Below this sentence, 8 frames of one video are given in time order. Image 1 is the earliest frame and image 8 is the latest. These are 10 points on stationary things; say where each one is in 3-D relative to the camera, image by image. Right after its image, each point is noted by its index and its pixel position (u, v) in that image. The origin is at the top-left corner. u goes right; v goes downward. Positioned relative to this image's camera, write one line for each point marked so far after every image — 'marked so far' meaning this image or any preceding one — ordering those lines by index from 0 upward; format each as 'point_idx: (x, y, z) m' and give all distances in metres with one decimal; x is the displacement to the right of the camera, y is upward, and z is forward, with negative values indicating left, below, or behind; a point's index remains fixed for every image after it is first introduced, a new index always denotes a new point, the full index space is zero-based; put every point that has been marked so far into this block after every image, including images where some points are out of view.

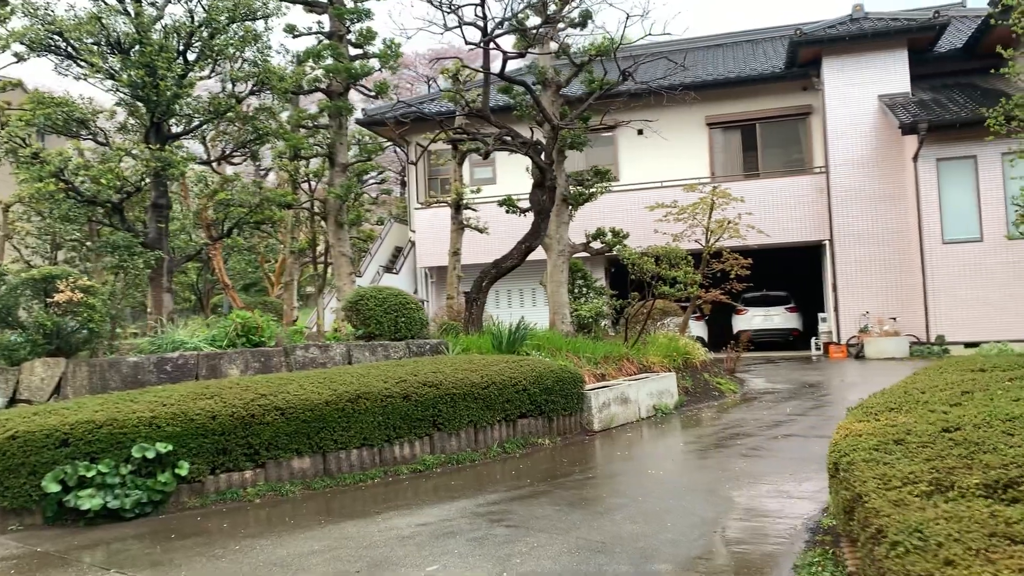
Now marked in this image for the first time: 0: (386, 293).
0: (-1.3, 0.0, +8.6) m
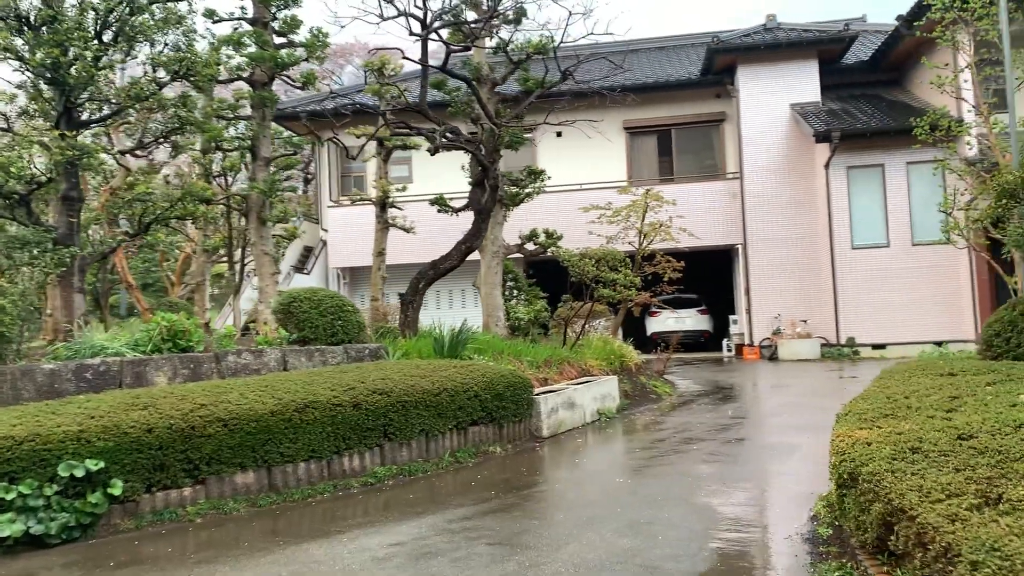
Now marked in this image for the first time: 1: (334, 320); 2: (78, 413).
0: (-1.8, -0.1, +8.2) m
1: (-1.7, -0.3, +8.1) m
2: (-2.6, -0.8, +5.2) m
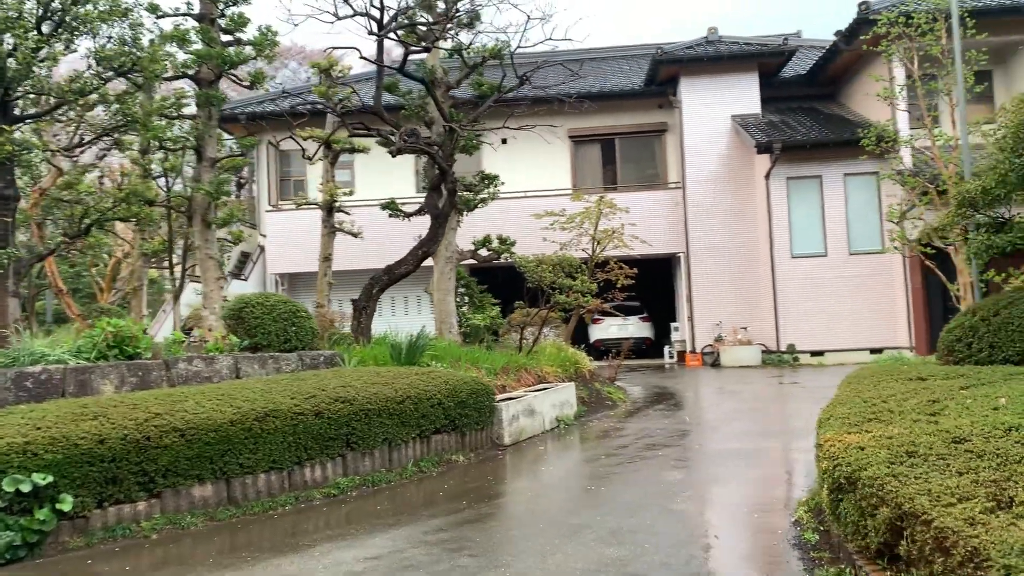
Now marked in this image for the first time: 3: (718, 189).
0: (-2.2, -0.1, +7.9) m
1: (-2.0, -0.3, +7.8) m
2: (-2.7, -0.8, +4.9) m
3: (+4.2, +2.0, +17.8) m
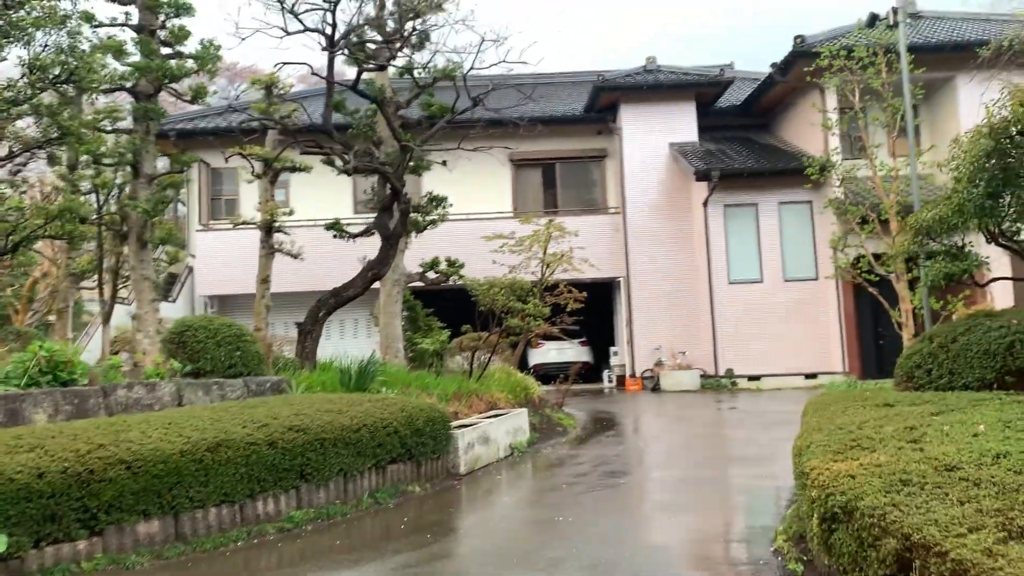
0: (-2.6, -0.3, +7.6) m
1: (-2.4, -0.5, +7.5) m
2: (-2.9, -0.9, +4.5) m
3: (+3.0, +1.5, +18.0) m
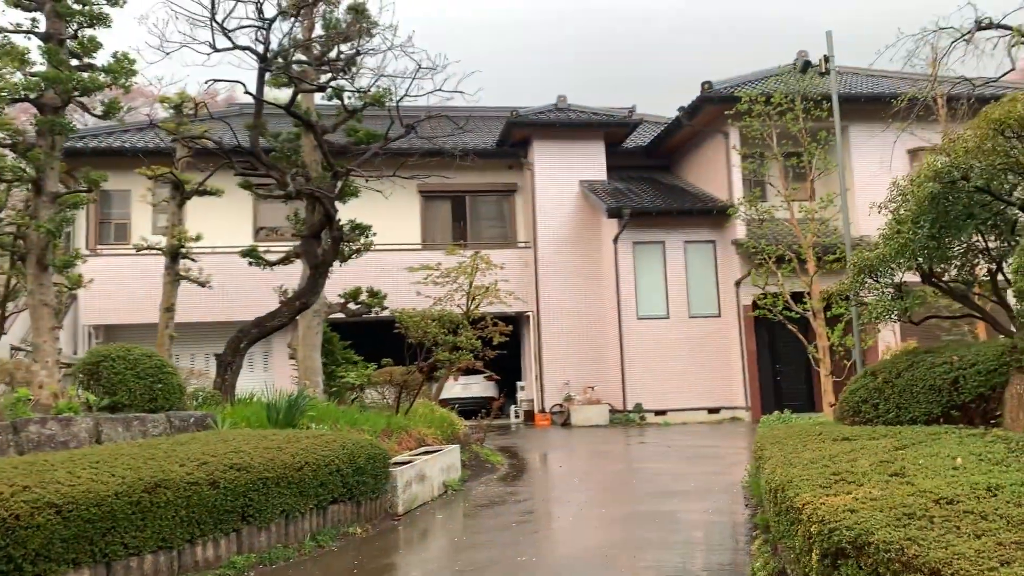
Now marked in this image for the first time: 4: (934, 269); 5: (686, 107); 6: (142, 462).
0: (-3.0, -0.5, +7.0) m
1: (-2.9, -0.8, +7.0) m
2: (-2.9, -1.0, +3.9) m
3: (+1.1, +0.8, +18.1) m
4: (+3.0, +0.1, +6.2) m
5: (+3.3, +3.4, +16.6) m
6: (-2.2, -1.0, +5.3) m
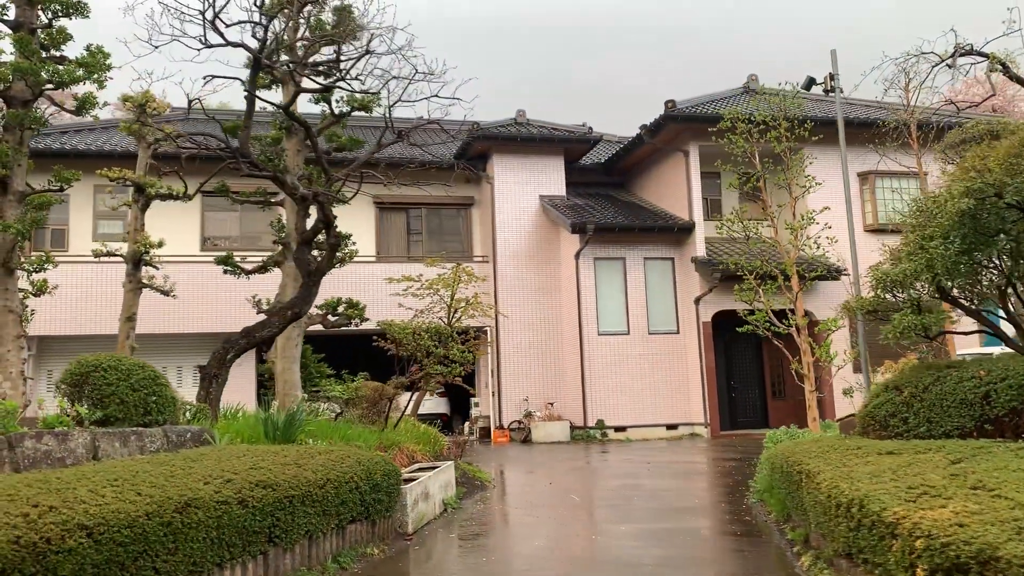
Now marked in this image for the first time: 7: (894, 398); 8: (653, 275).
0: (-2.9, -0.6, +6.6) m
1: (-2.7, -0.8, +6.5) m
2: (-2.5, -1.0, +3.5) m
3: (+0.3, +0.5, +18.0) m
4: (+3.2, 0.0, +6.3) m
5: (+2.7, +3.1, +16.8) m
6: (-1.9, -1.1, +4.9) m
7: (+2.7, -0.8, +6.2) m
8: (+2.8, +0.2, +17.3) m
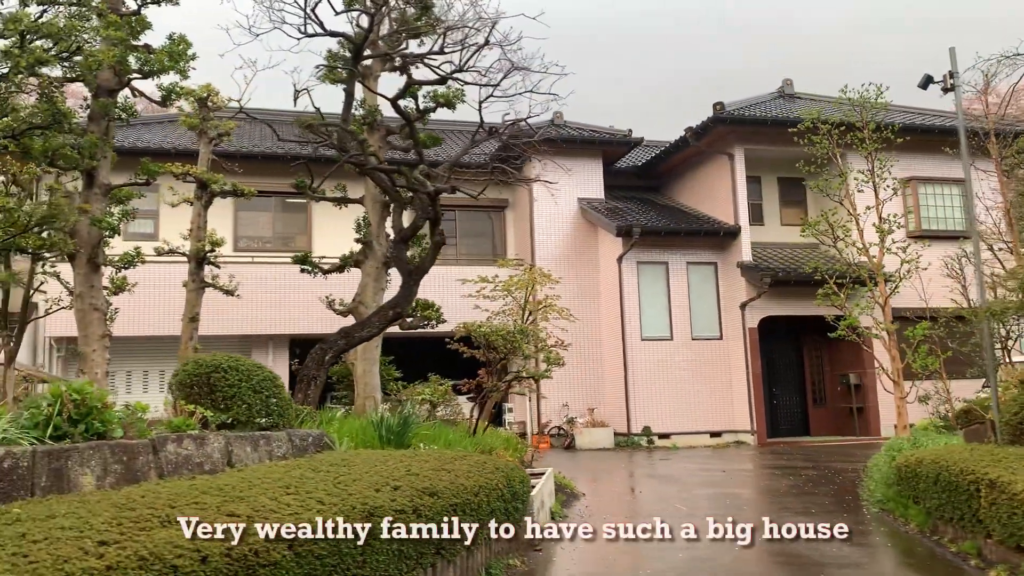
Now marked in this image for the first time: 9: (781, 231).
0: (-1.9, -0.5, +6.3) m
1: (-1.7, -0.8, +6.2) m
2: (-1.5, -0.9, +3.1) m
3: (+1.1, +0.4, +17.8) m
4: (+4.2, 0.0, +6.1) m
5: (+3.5, +3.0, +16.6) m
6: (-0.9, -1.0, +4.6) m
7: (+3.7, -0.8, +6.0) m
8: (+3.6, +0.1, +17.1) m
9: (+5.6, +1.2, +18.3) m
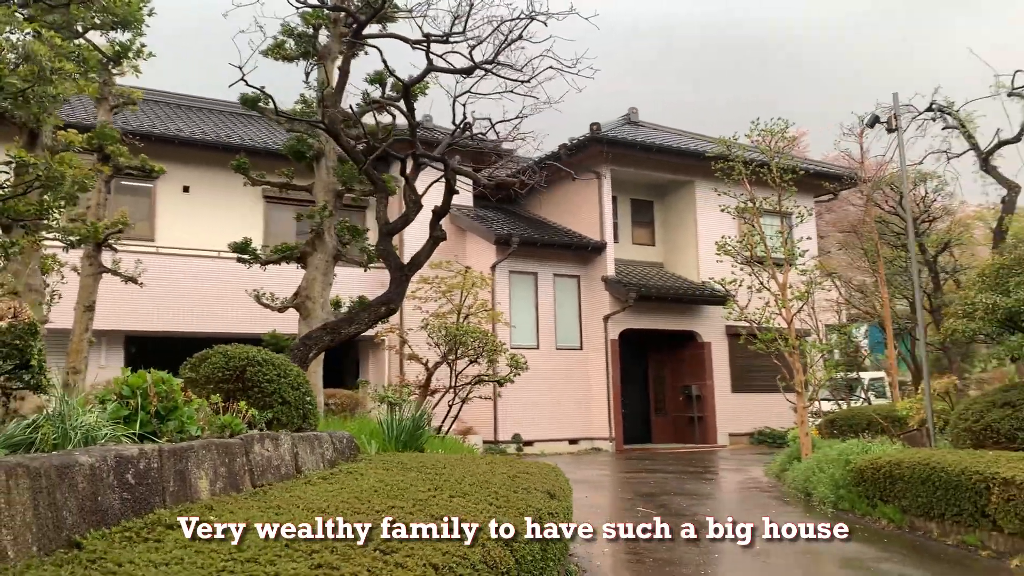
0: (-1.5, -0.4, +5.7) m
1: (-1.4, -0.7, +5.6) m
2: (-0.4, -0.8, +2.8) m
3: (-1.6, +0.3, +17.6) m
4: (+4.4, -0.2, +7.1) m
5: (+1.1, +2.8, +17.1) m
6: (-0.2, -1.0, +4.3) m
7: (+3.9, -1.0, +6.8) m
8: (+1.0, -0.1, +17.6) m
9: (+2.7, +0.8, +19.3) m
